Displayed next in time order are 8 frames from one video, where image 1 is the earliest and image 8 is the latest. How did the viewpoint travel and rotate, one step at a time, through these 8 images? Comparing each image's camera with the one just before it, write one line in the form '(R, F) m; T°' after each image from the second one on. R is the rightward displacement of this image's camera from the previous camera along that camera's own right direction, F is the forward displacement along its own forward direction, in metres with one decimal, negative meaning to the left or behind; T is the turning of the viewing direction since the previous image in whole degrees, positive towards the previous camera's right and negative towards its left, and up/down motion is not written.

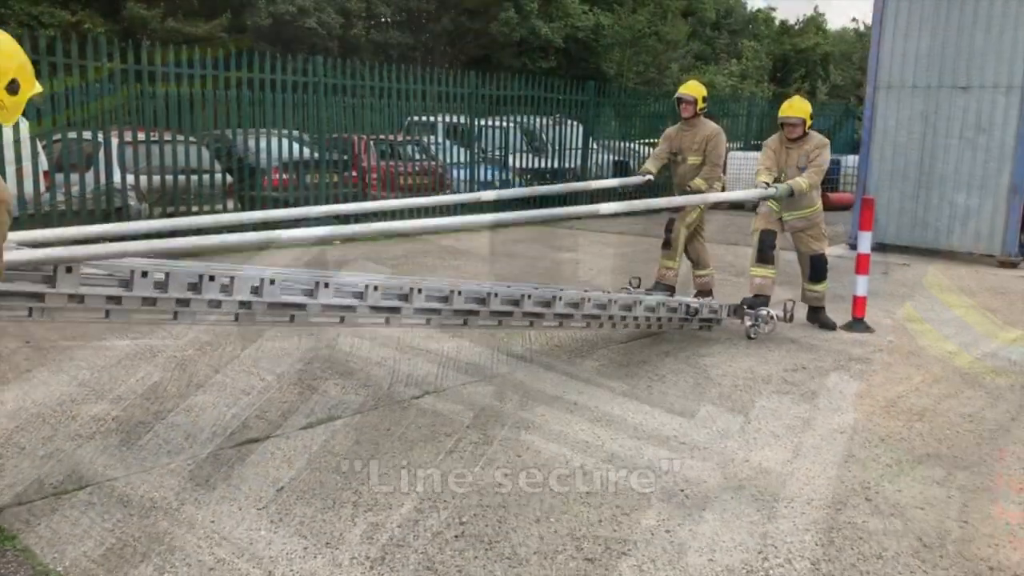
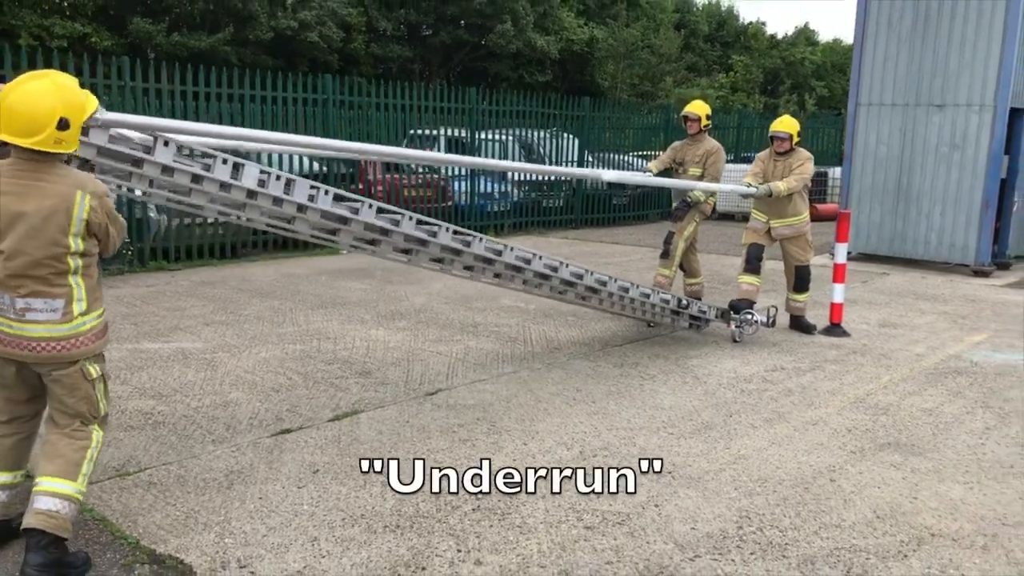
(-0.1, -0.5) m; 0°
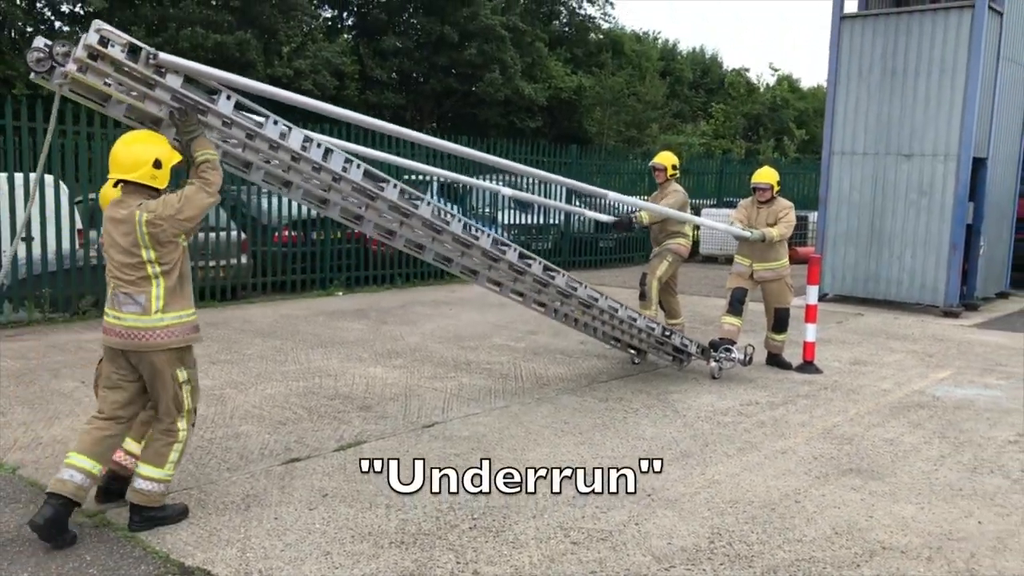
(0.0, -0.4) m; +1°
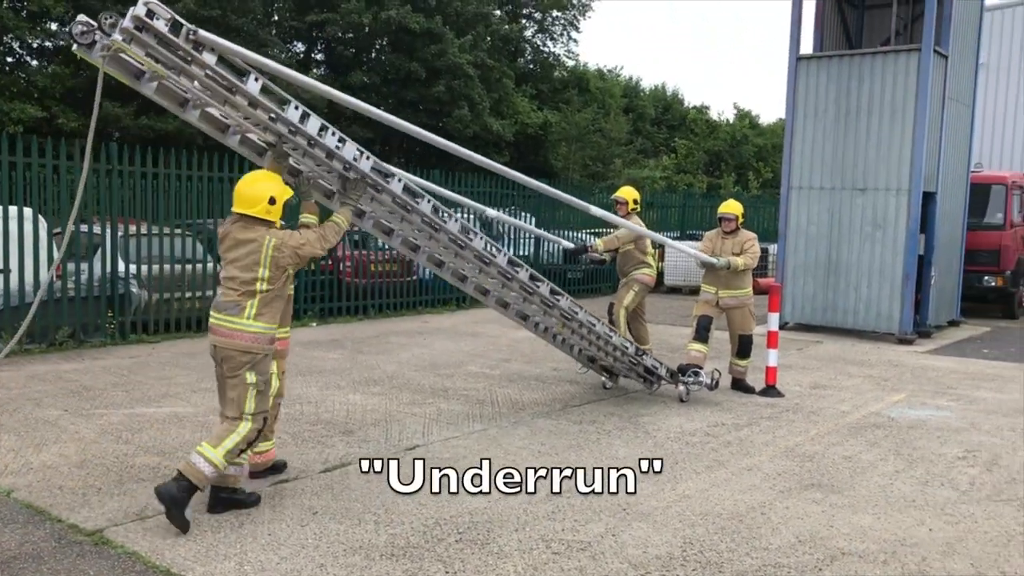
(-0.1, -0.3) m; +2°
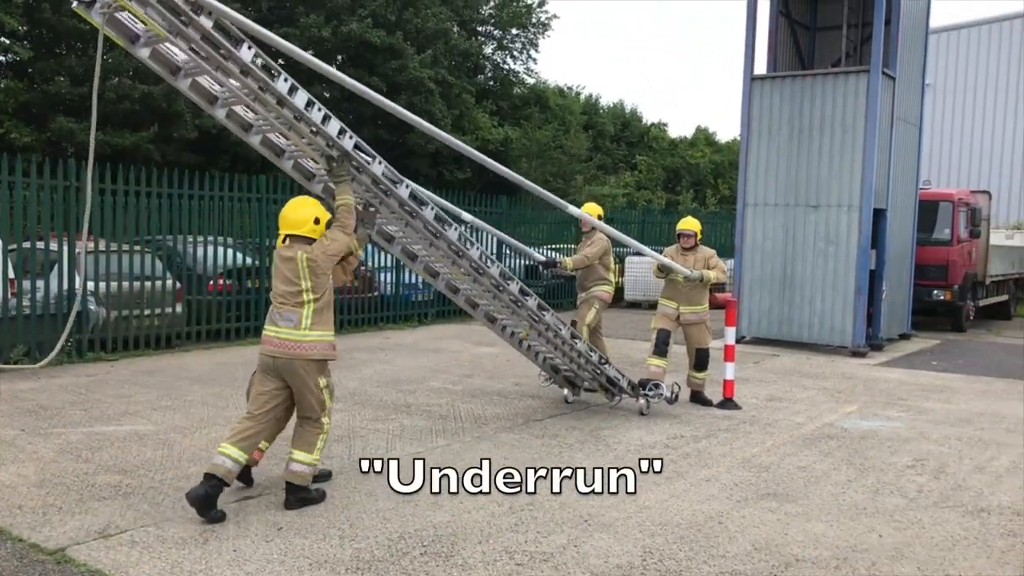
(0.0, -0.1) m; +2°
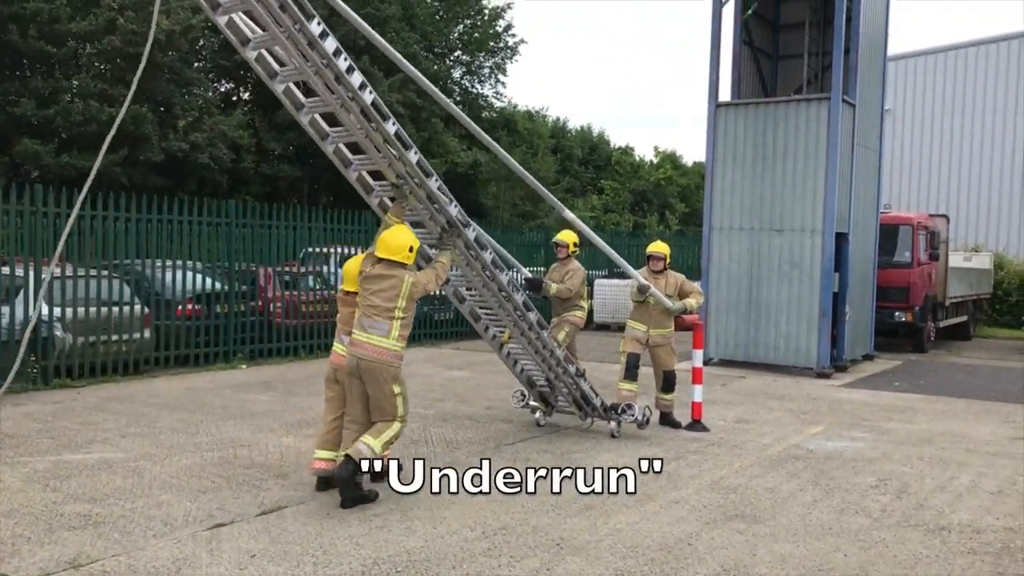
(0.0, -0.1) m; +2°
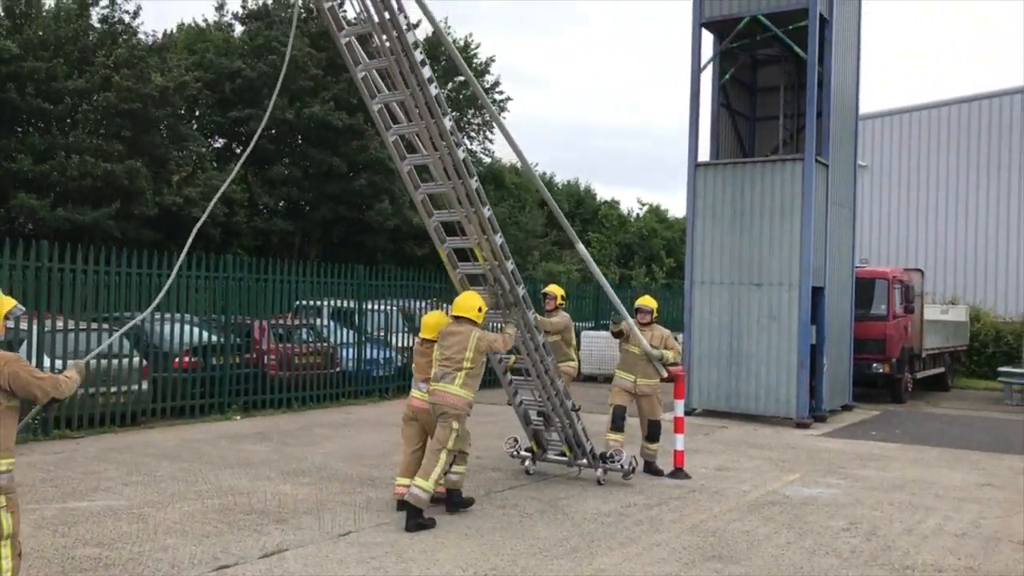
(0.0, -0.4) m; +1°
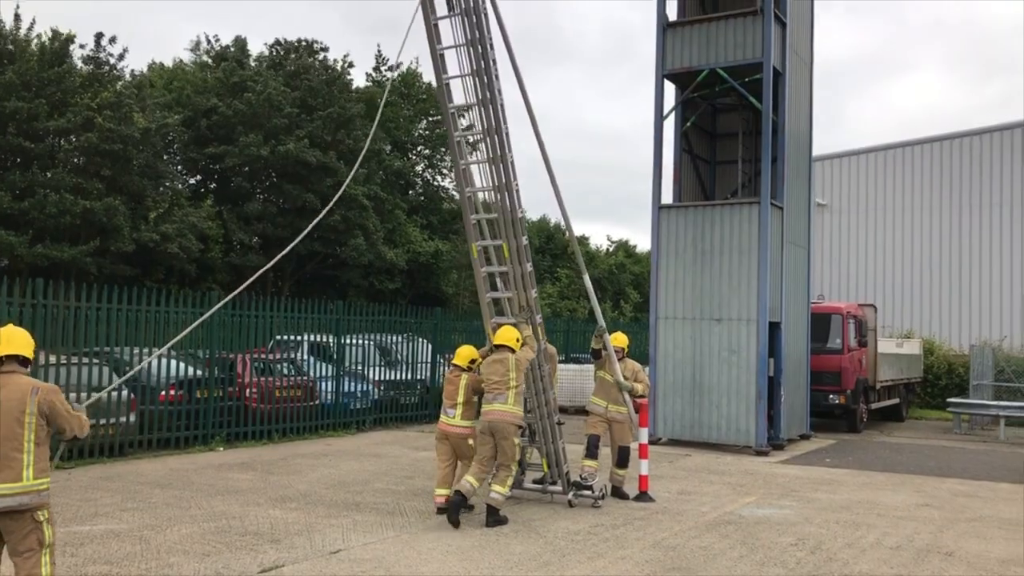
(-0.1, -0.6) m; +2°
